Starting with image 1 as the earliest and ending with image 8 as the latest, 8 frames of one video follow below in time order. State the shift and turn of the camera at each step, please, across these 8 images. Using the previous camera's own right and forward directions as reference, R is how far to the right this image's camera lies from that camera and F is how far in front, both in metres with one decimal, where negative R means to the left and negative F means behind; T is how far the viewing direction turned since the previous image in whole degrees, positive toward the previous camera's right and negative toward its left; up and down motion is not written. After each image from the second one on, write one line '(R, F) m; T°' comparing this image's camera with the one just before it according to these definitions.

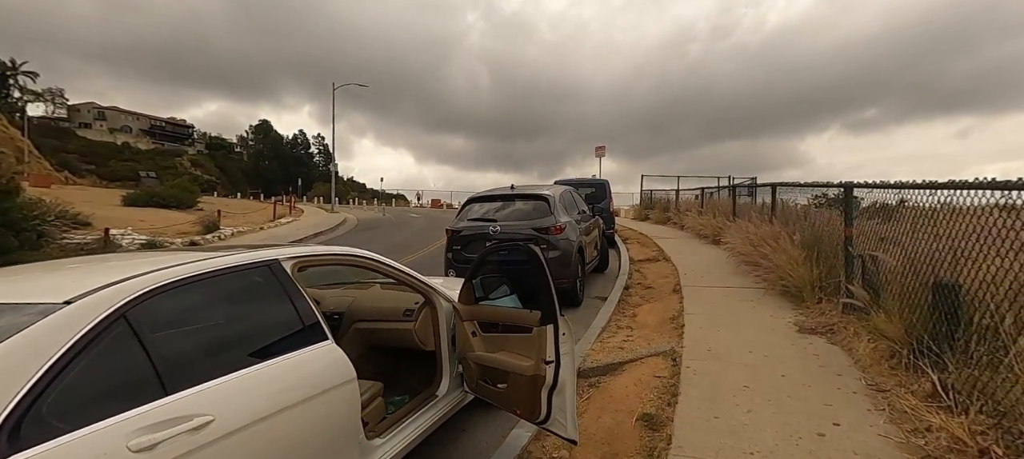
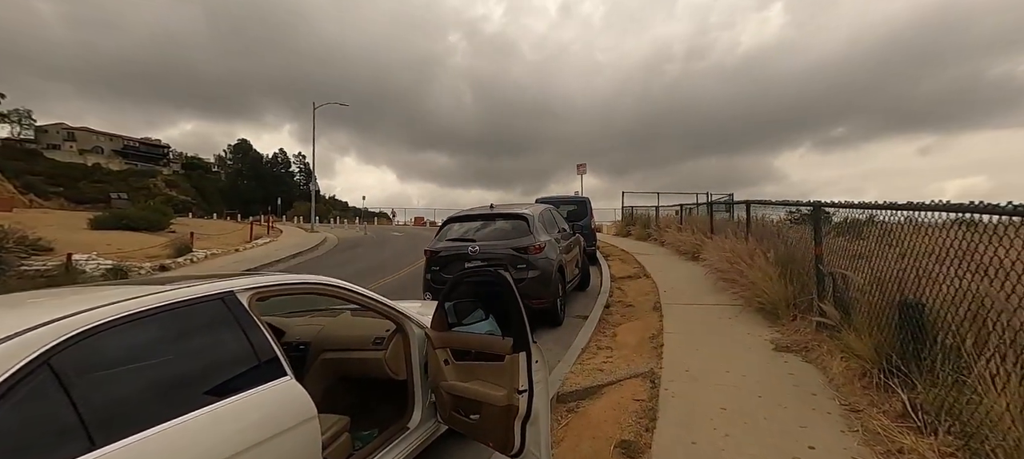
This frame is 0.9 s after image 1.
(+0.1, 0.0) m; +2°
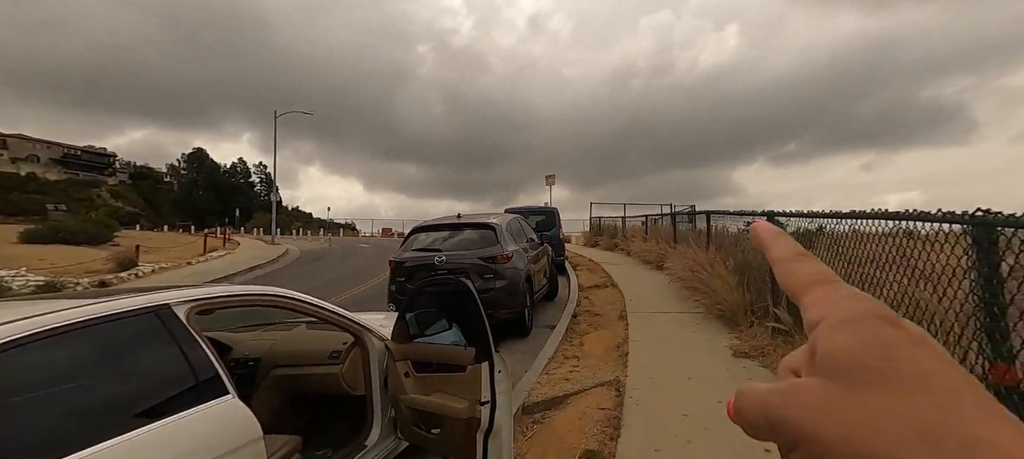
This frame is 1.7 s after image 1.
(0.0, 0.0) m; +4°
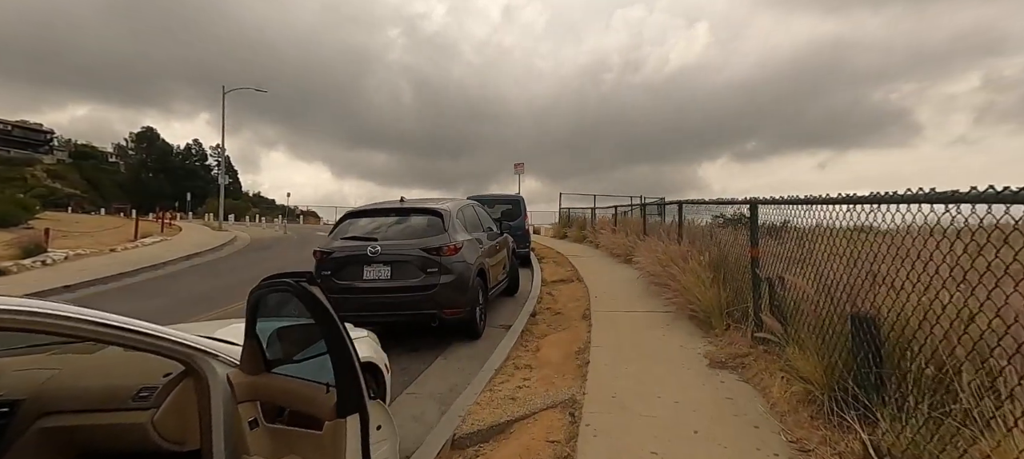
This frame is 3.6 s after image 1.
(+0.3, +0.9) m; +4°
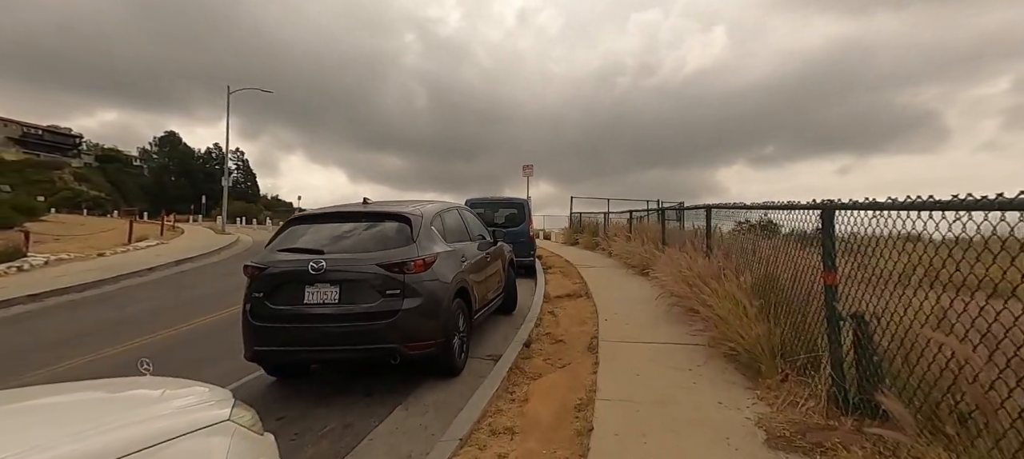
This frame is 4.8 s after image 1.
(+0.3, +1.3) m; -2°
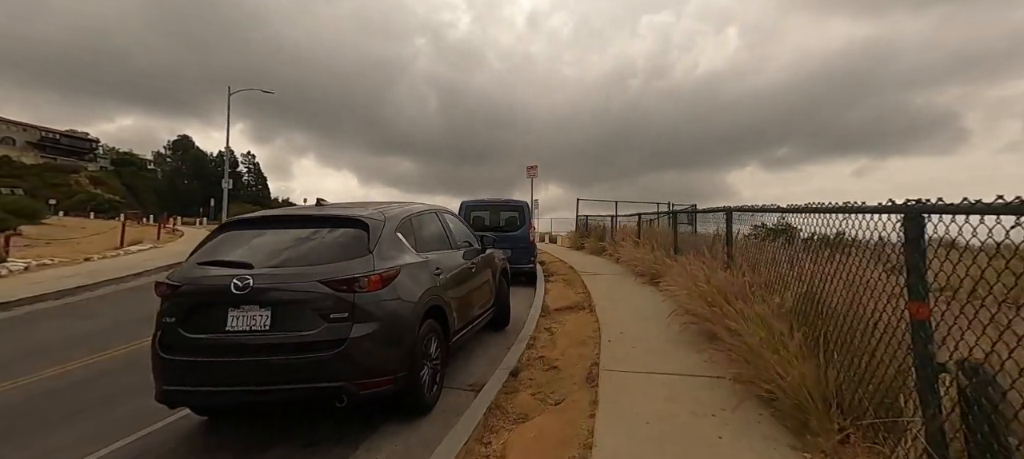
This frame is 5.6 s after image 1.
(+0.3, +0.9) m; -1°
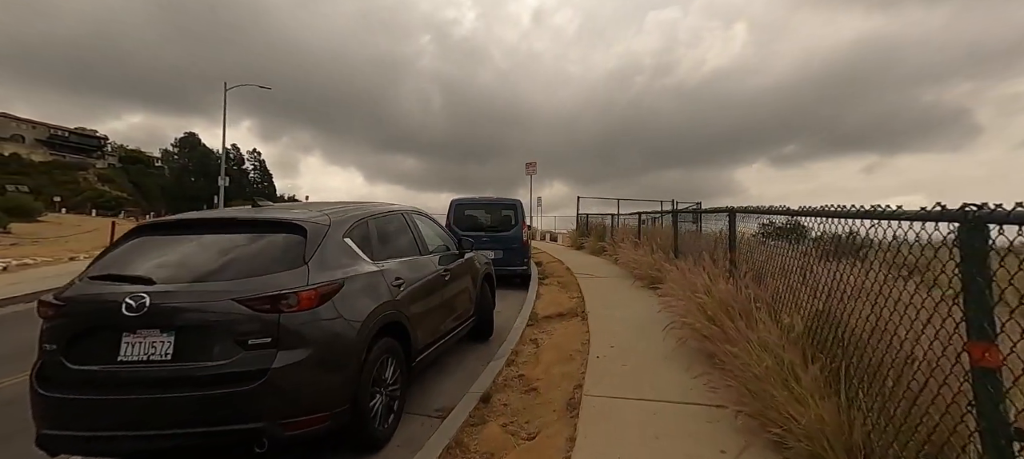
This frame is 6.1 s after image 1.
(+0.3, +0.6) m; -1°
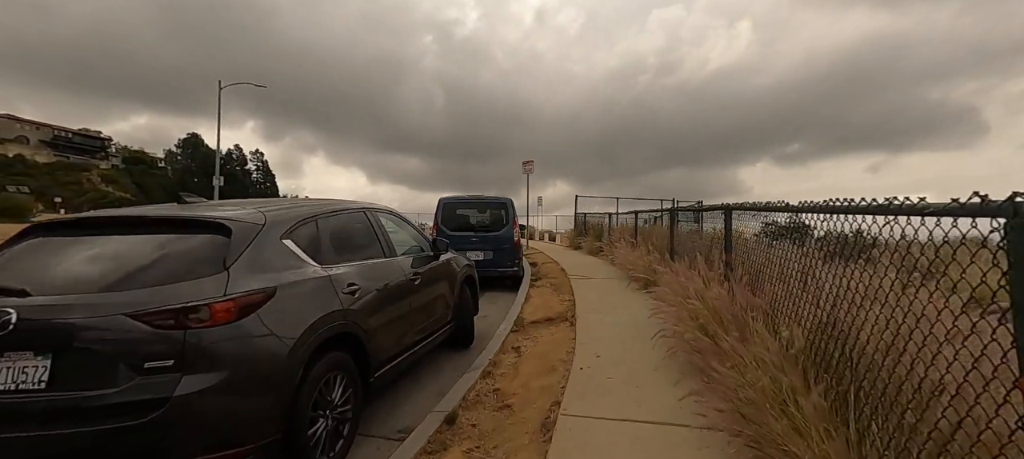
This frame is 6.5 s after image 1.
(+0.3, +0.5) m; 0°
